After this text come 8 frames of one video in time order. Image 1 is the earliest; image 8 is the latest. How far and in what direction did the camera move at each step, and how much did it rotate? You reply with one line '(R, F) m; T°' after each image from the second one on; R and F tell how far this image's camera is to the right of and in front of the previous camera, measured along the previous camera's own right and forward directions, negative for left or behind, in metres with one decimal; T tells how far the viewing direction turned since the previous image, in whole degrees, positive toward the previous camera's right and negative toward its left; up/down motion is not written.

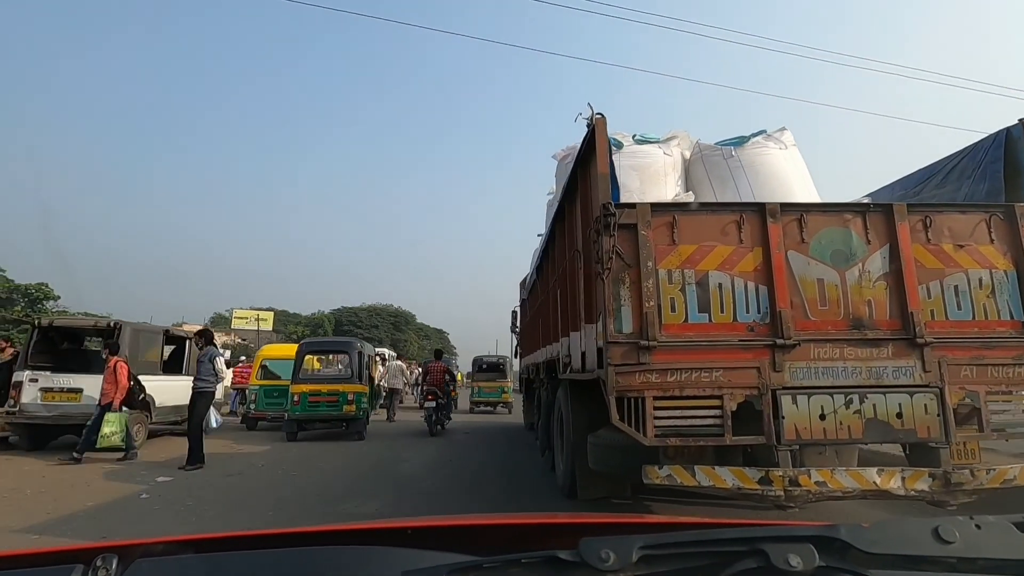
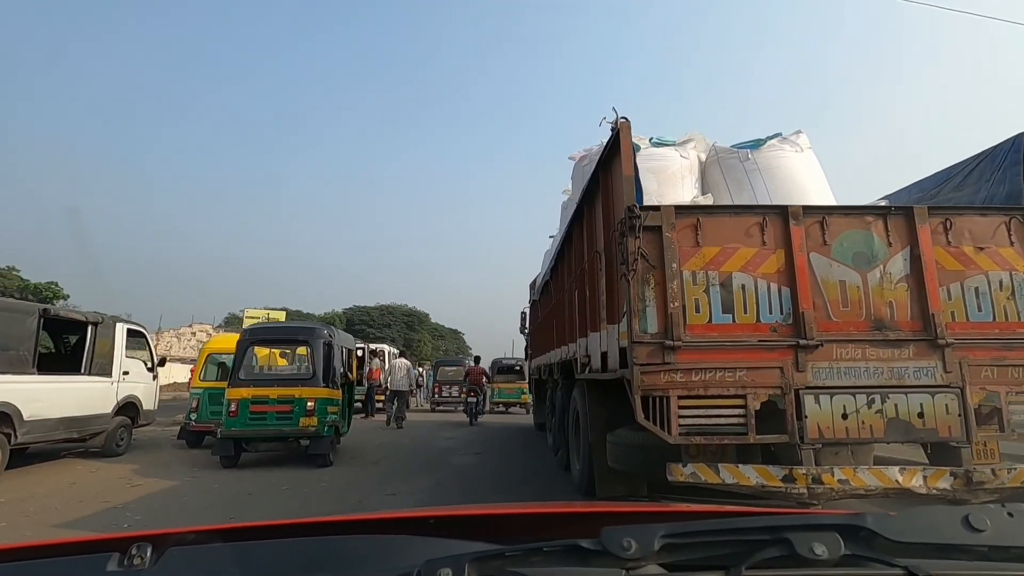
(-0.2, -0.1) m; 0°
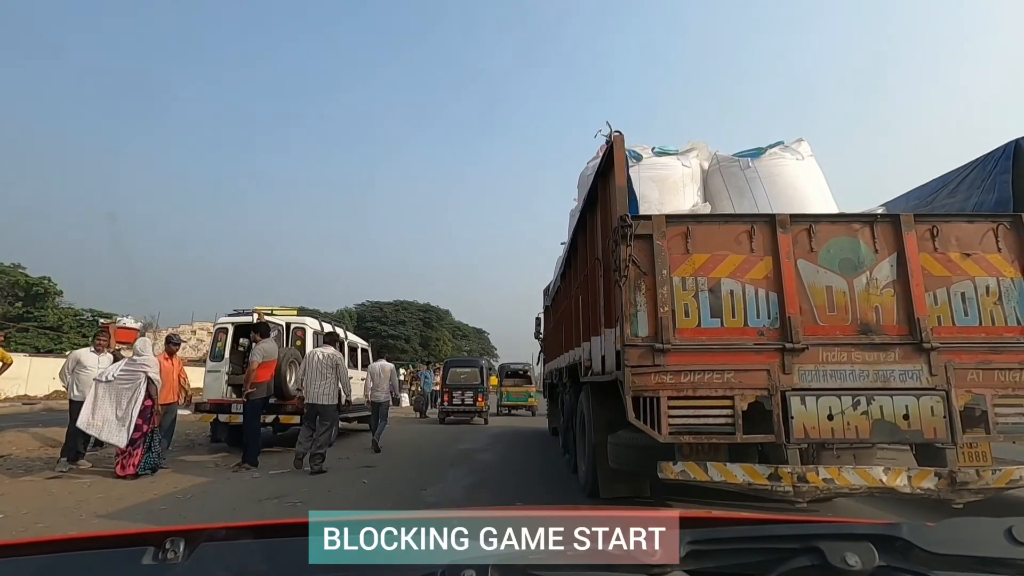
(+0.2, -0.2) m; -2°
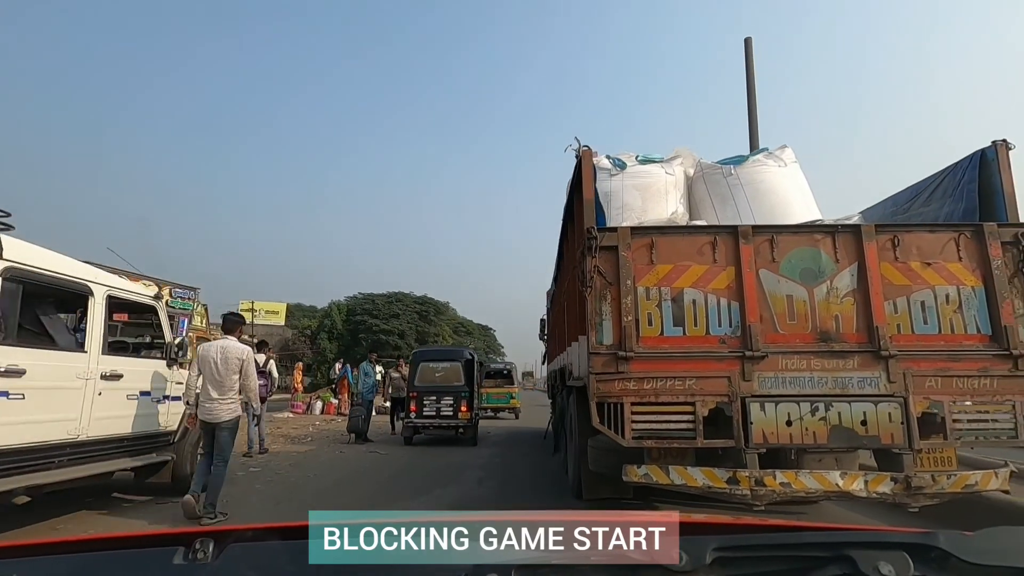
(+0.4, -0.2) m; -2°
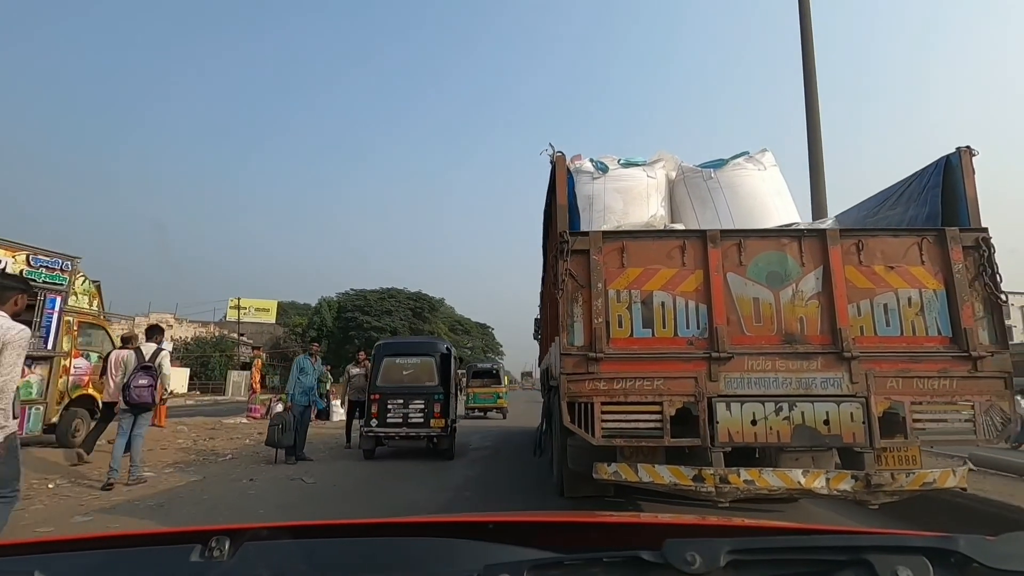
(+0.2, -0.2) m; 0°
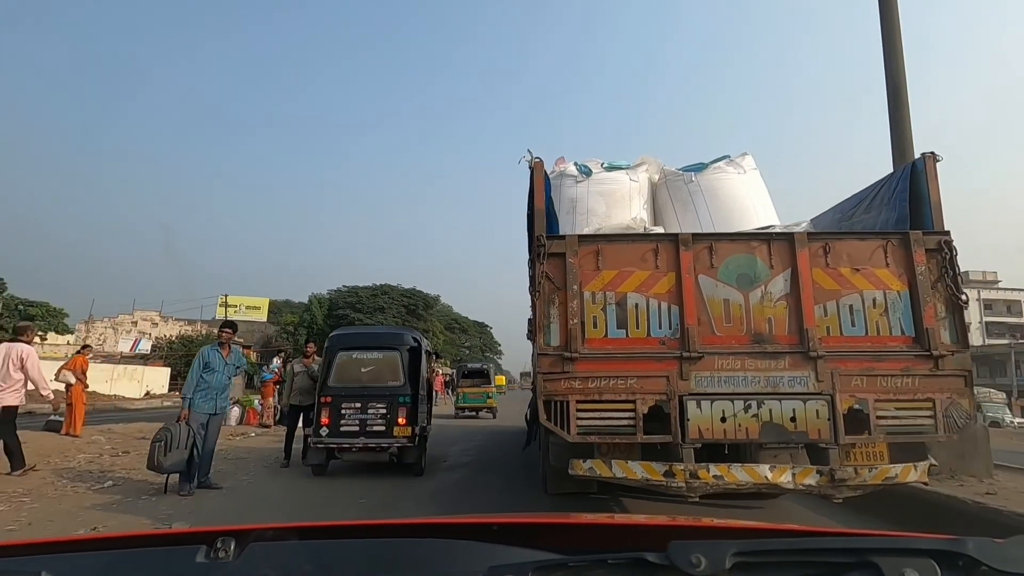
(+0.2, -0.2) m; 0°
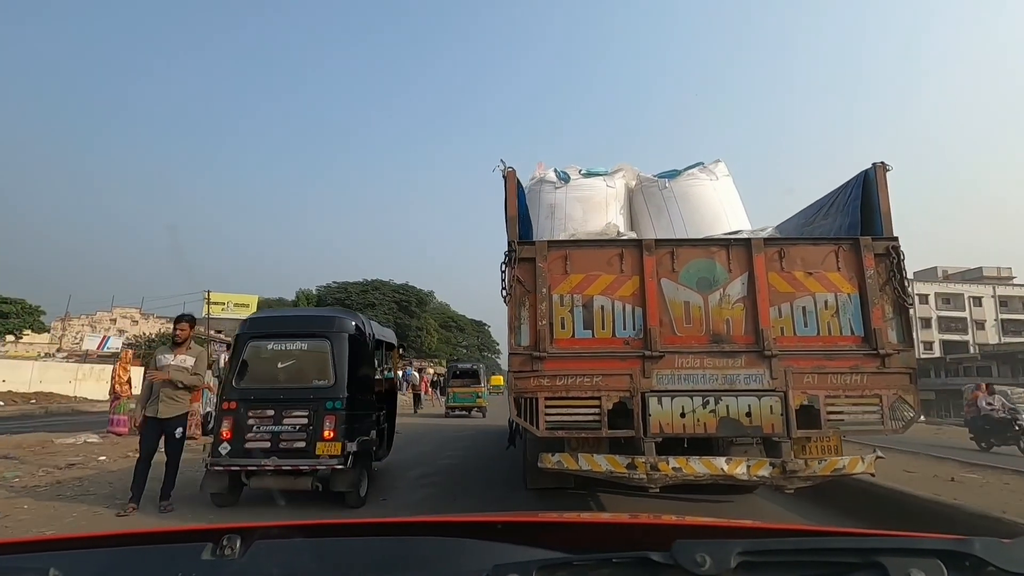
(+0.3, -0.3) m; 0°
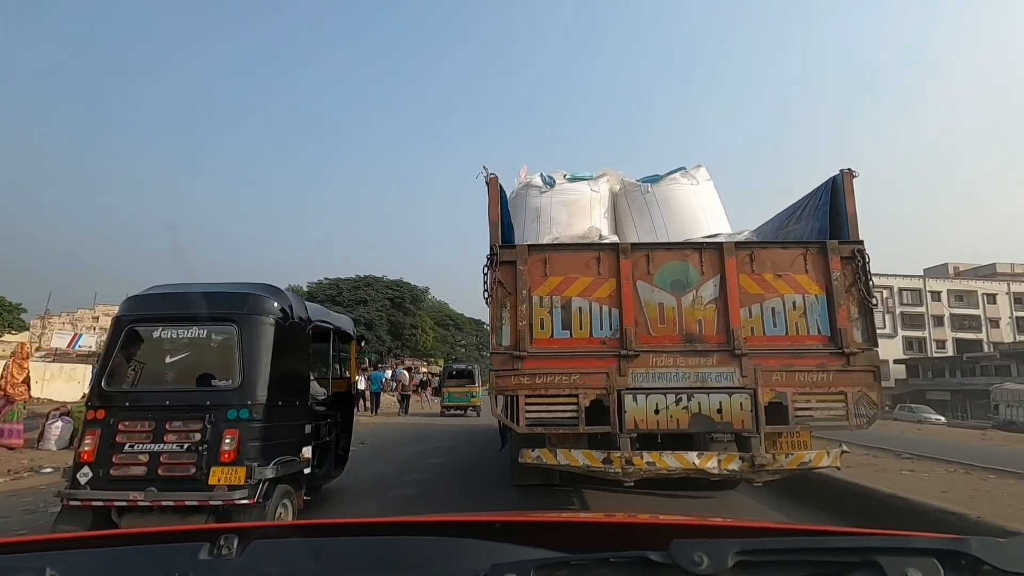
(+0.2, -0.2) m; 0°
